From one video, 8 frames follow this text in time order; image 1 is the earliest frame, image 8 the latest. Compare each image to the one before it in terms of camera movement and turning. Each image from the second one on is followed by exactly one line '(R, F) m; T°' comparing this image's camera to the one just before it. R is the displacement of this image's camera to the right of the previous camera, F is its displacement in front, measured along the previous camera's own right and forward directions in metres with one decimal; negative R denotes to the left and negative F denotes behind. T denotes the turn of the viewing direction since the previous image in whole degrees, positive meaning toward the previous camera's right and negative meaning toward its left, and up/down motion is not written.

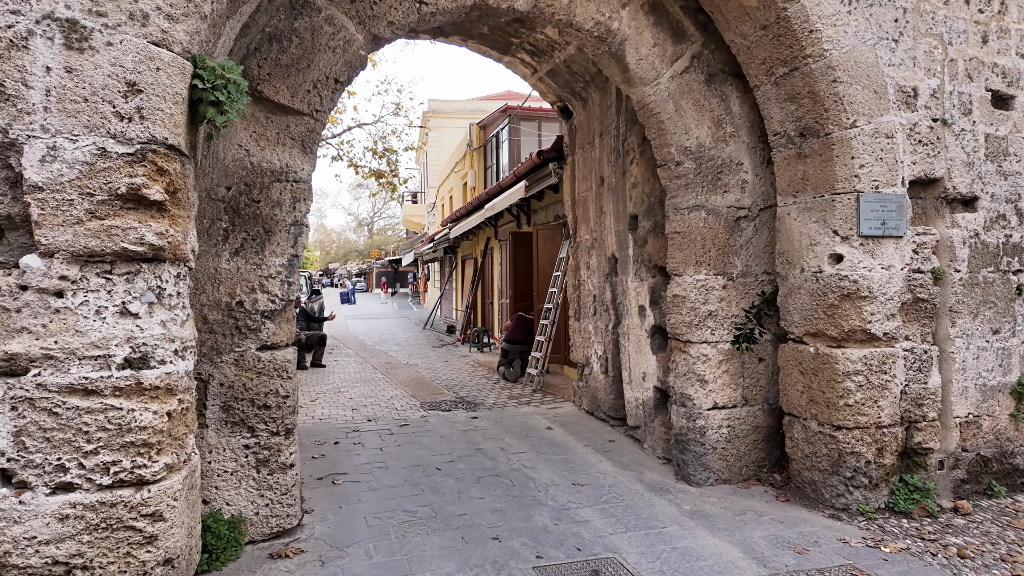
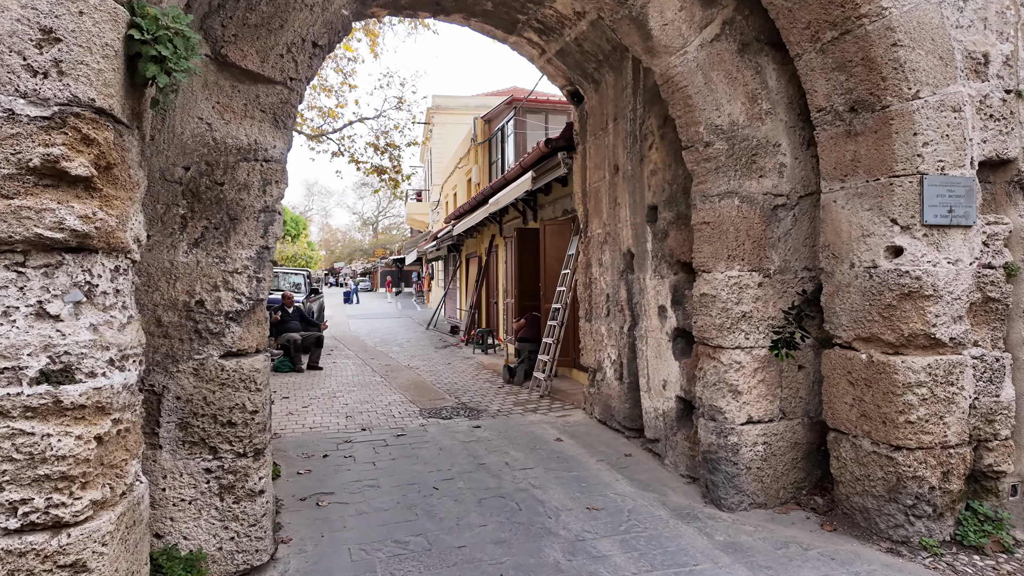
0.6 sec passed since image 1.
(0.0, +0.5) m; -1°
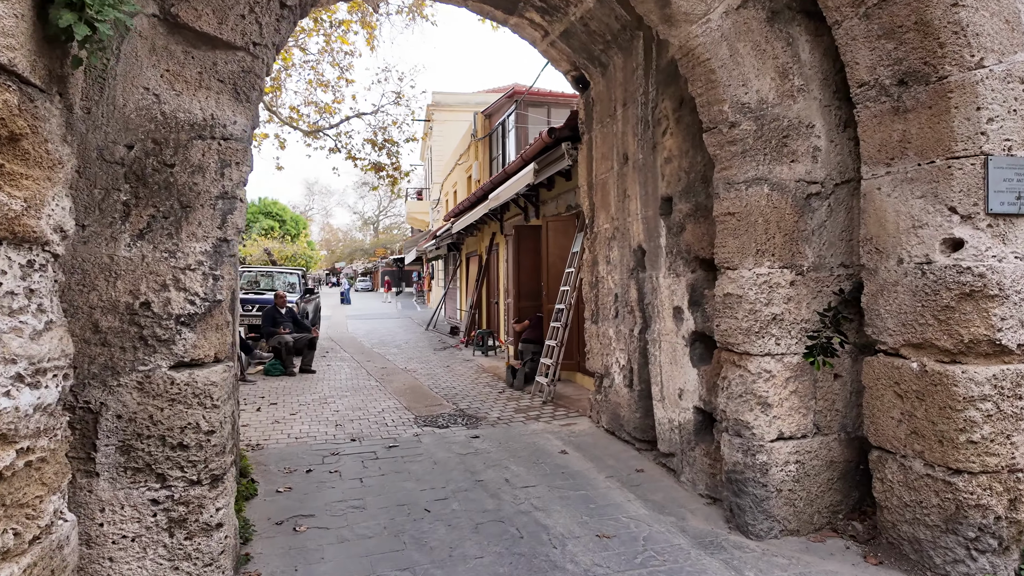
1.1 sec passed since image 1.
(0.0, +0.4) m; 0°
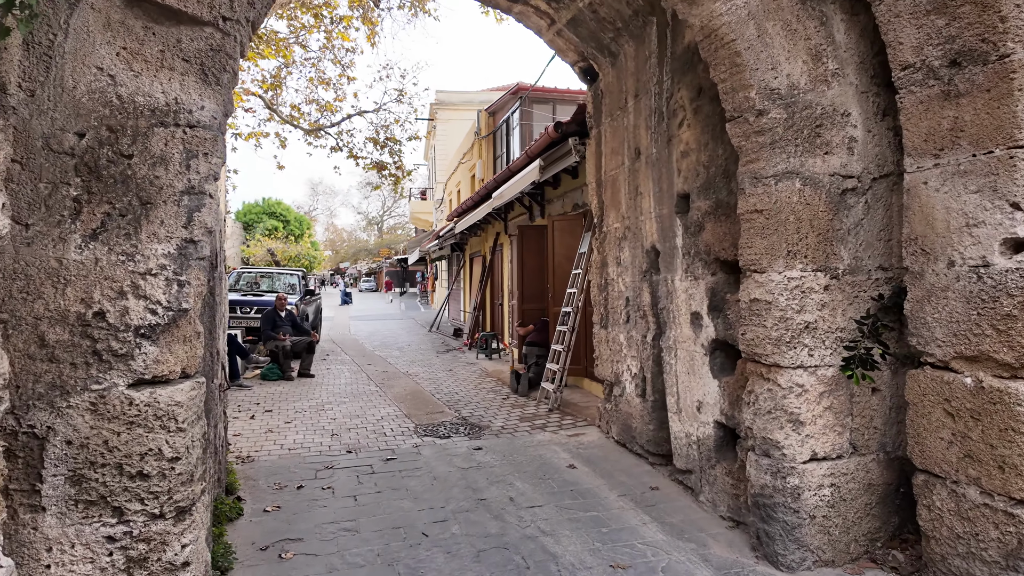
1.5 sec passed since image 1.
(0.0, +0.3) m; 0°
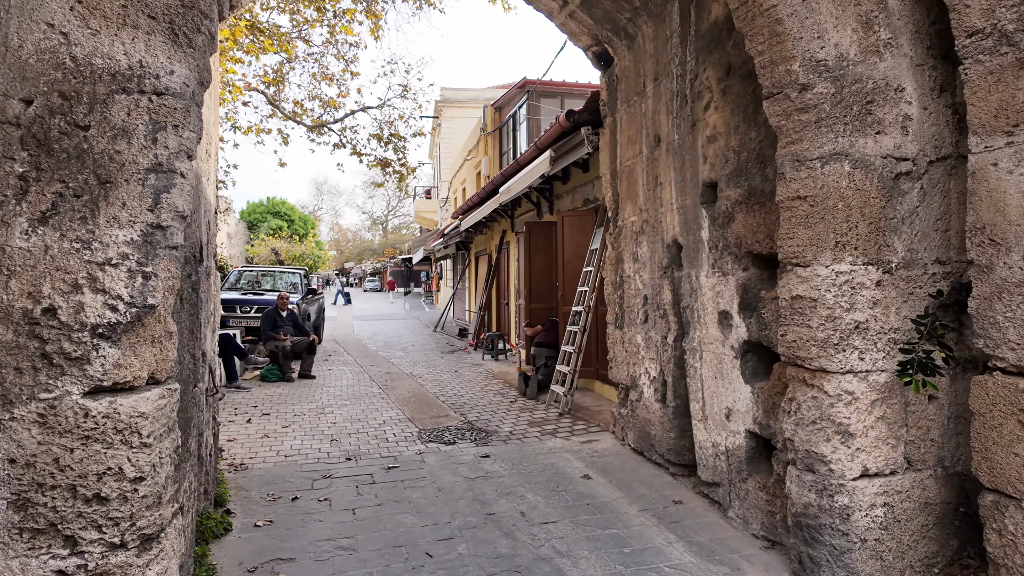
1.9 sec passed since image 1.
(0.0, +0.3) m; 0°
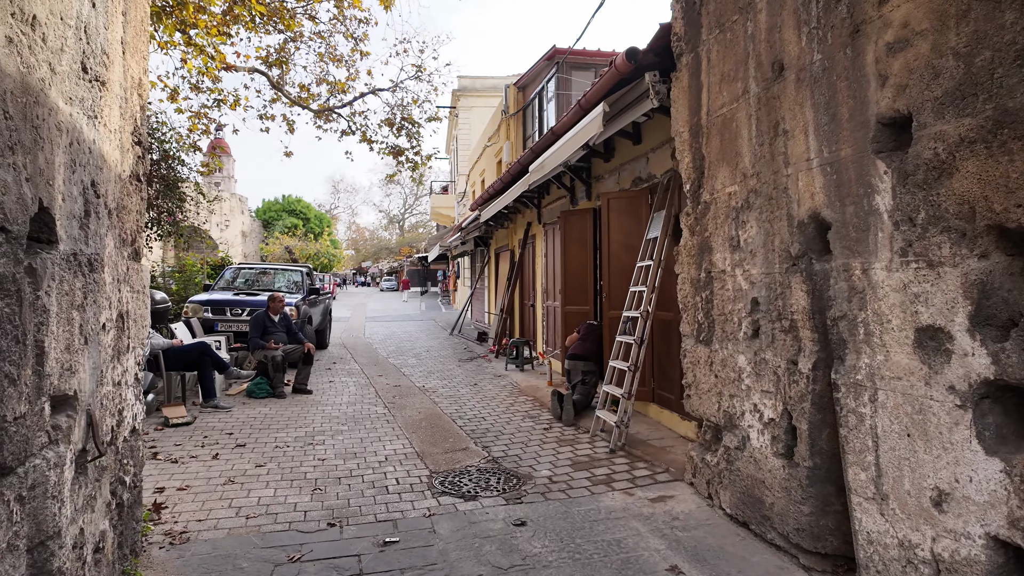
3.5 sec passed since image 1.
(-0.2, +1.4) m; -2°
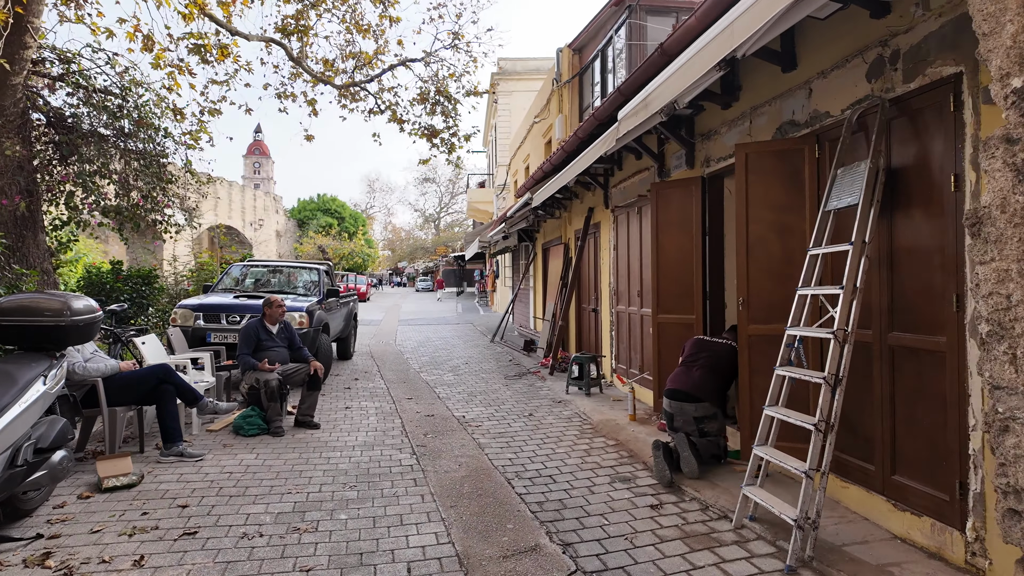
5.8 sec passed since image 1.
(-0.3, +1.9) m; -3°
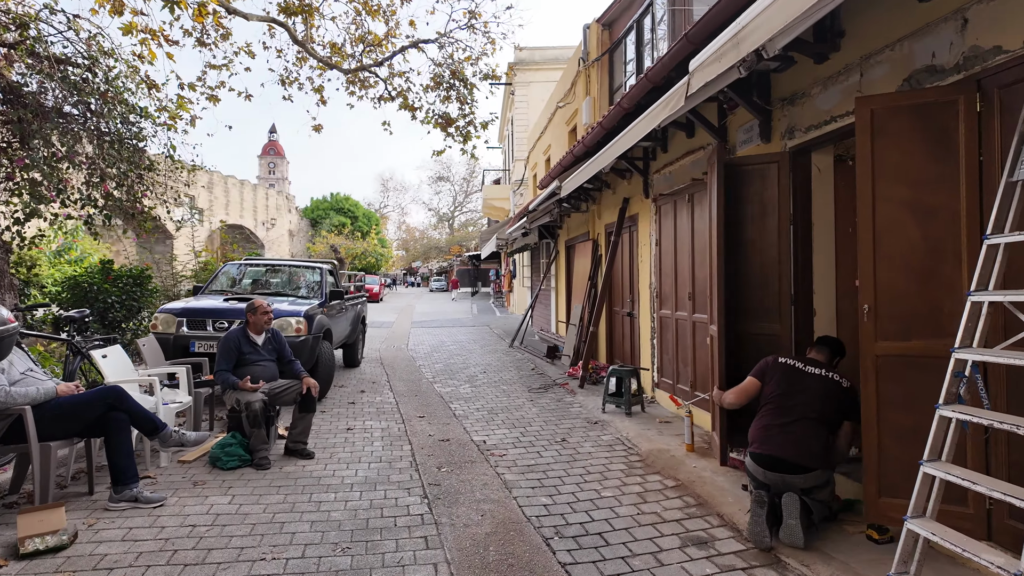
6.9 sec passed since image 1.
(-0.1, +1.0) m; -1°
